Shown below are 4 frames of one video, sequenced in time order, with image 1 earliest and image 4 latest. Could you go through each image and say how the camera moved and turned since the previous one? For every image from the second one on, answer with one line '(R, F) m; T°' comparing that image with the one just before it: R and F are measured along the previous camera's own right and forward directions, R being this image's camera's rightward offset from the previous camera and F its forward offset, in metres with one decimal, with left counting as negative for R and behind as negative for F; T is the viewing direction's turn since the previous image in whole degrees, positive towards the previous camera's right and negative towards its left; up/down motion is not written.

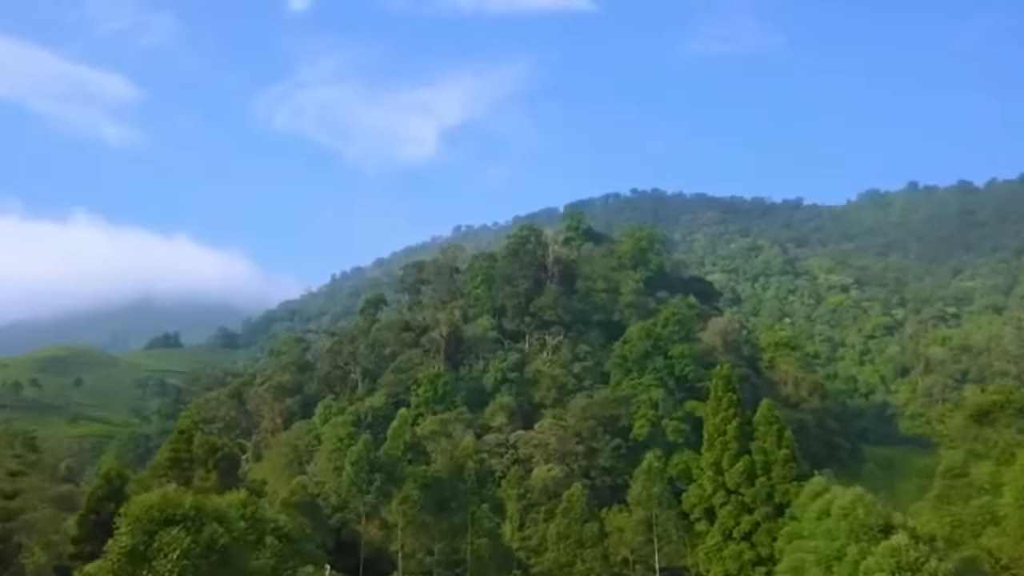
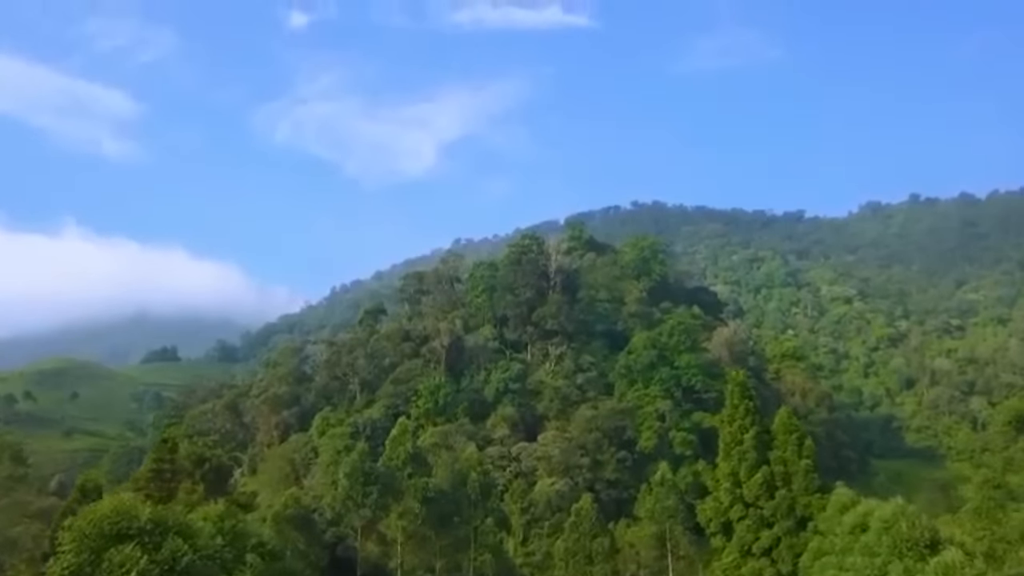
(-0.3, +2.9) m; 0°
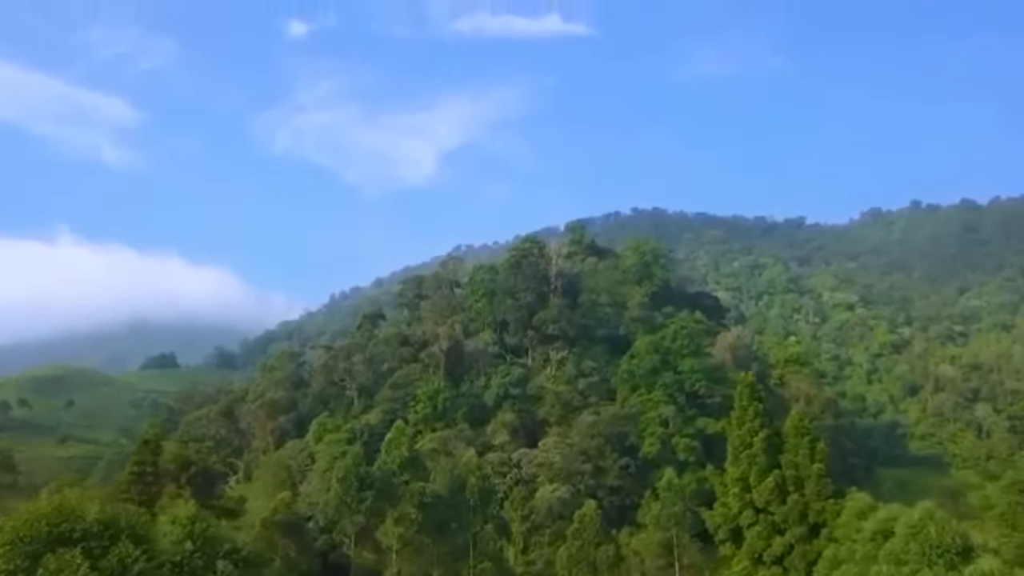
(0.0, +2.1) m; 0°
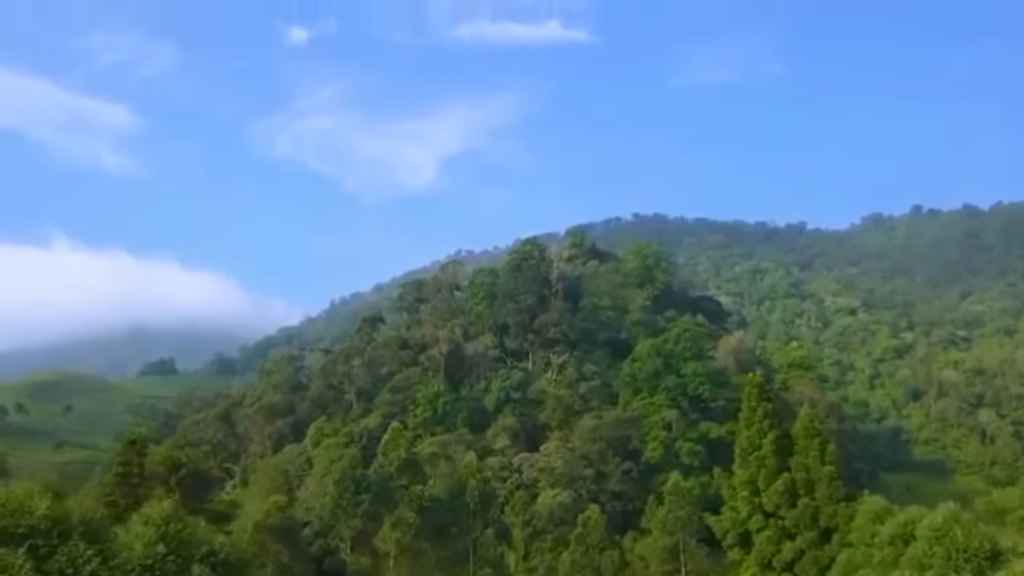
(0.0, +1.6) m; 0°
